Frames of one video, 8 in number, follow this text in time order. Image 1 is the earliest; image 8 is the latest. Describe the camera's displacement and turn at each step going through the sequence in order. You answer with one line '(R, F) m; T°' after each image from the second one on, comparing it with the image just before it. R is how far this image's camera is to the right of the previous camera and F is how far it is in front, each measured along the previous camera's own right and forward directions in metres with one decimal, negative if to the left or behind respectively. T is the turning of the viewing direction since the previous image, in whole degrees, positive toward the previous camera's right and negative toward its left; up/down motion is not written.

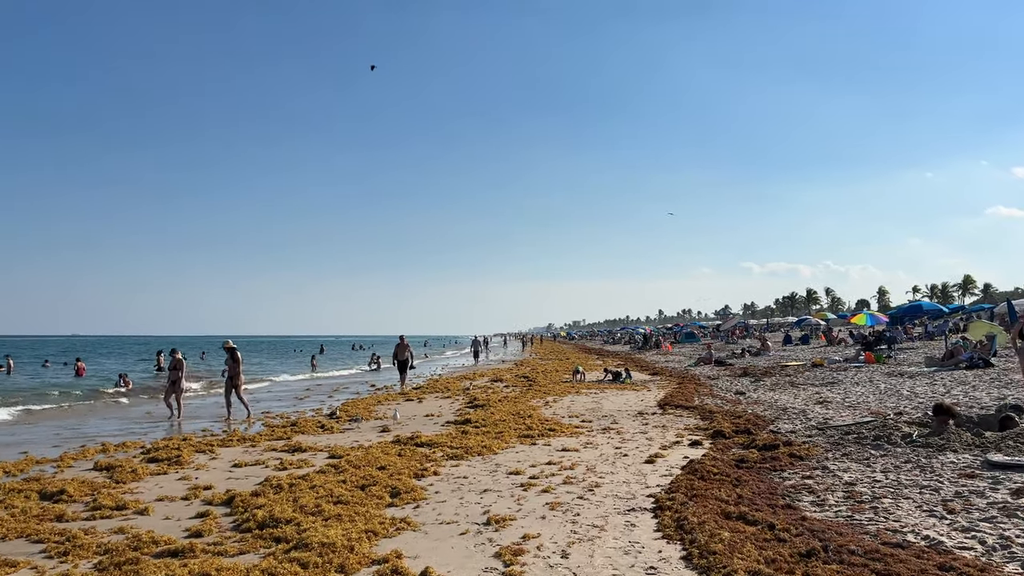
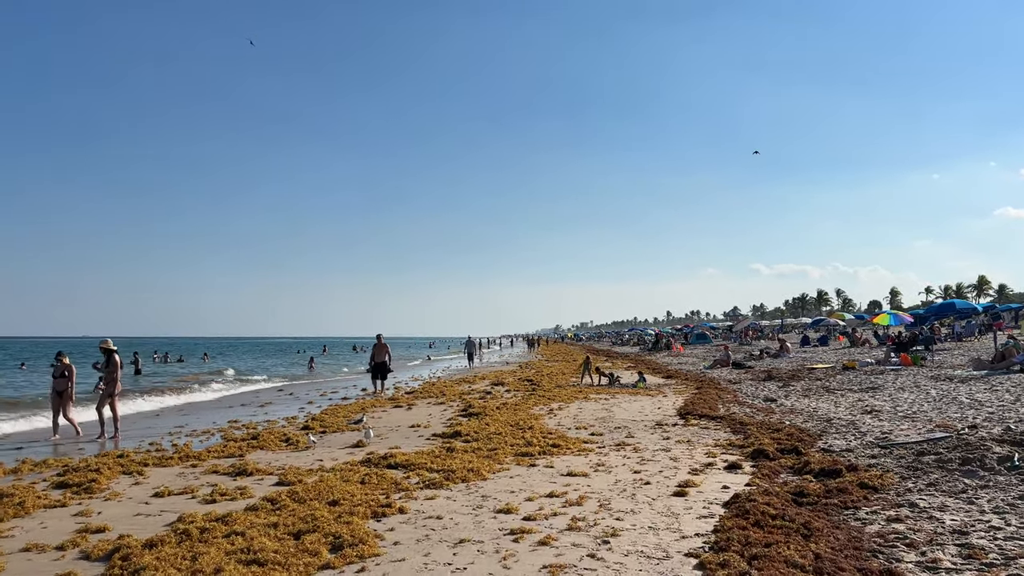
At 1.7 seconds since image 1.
(+0.3, +2.5) m; -1°
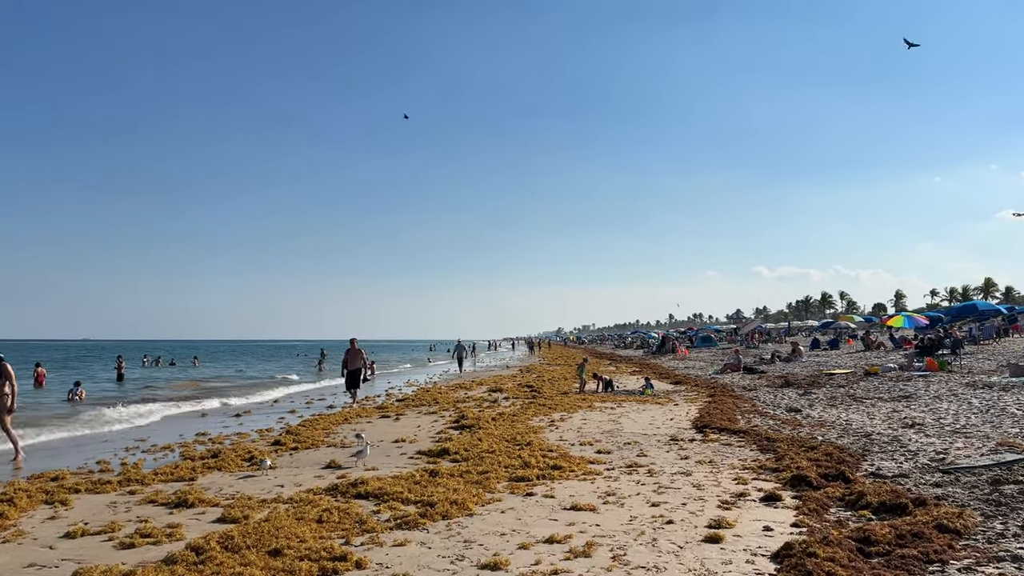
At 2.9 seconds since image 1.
(+0.1, +1.8) m; 0°
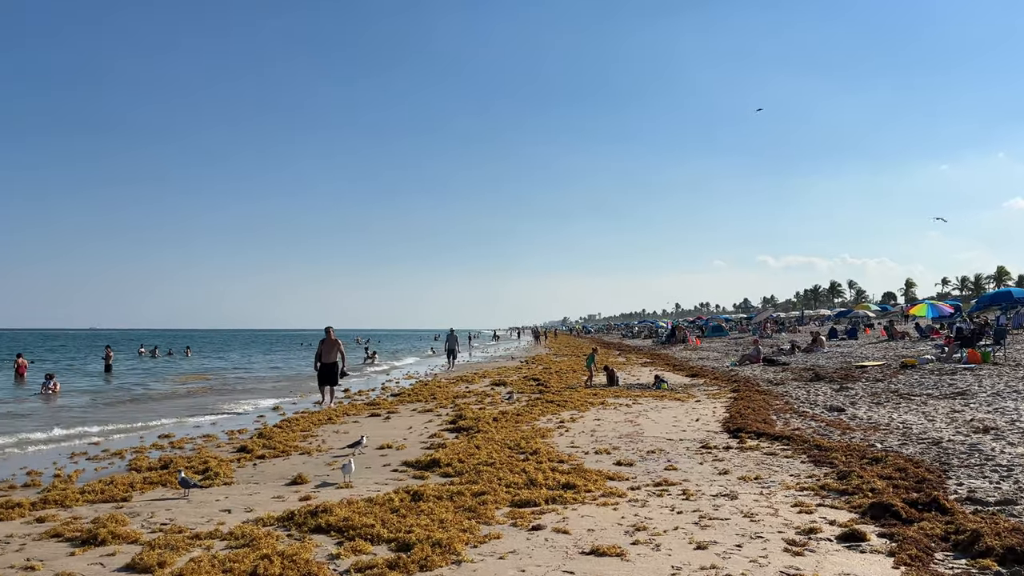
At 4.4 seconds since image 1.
(+0.1, +2.1) m; -1°
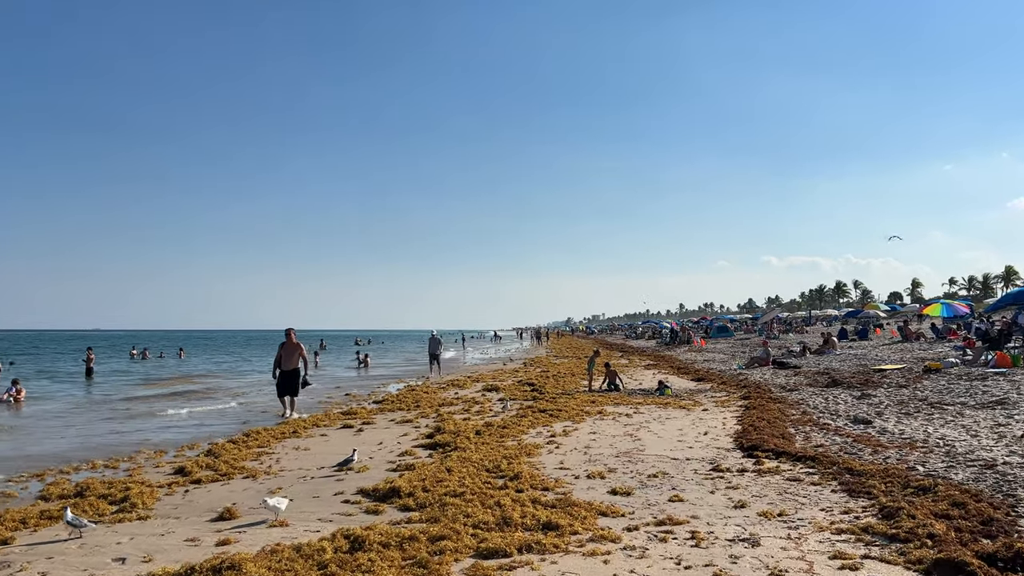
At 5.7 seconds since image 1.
(+0.4, +1.7) m; 0°
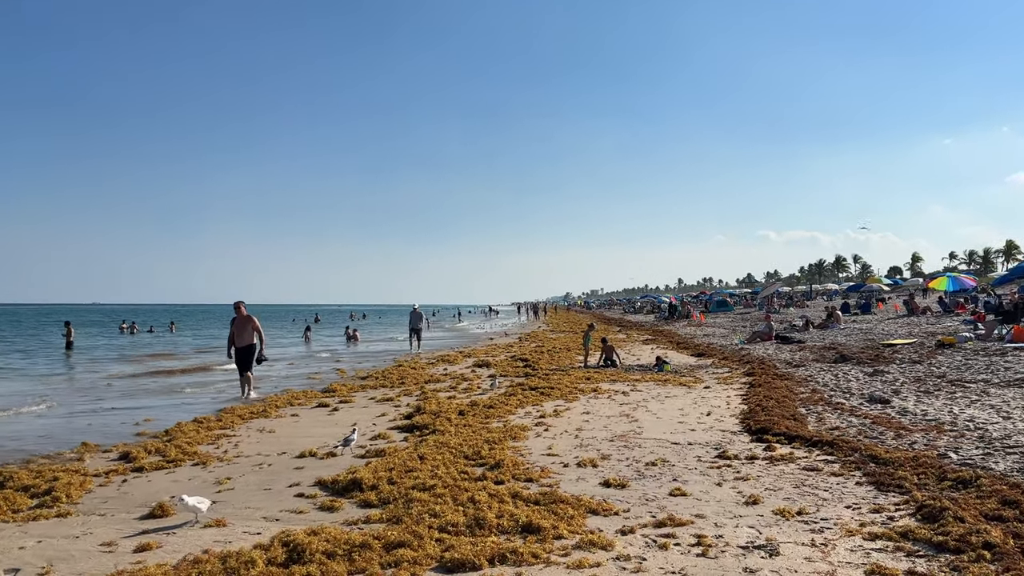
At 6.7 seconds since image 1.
(+0.3, +1.2) m; 0°
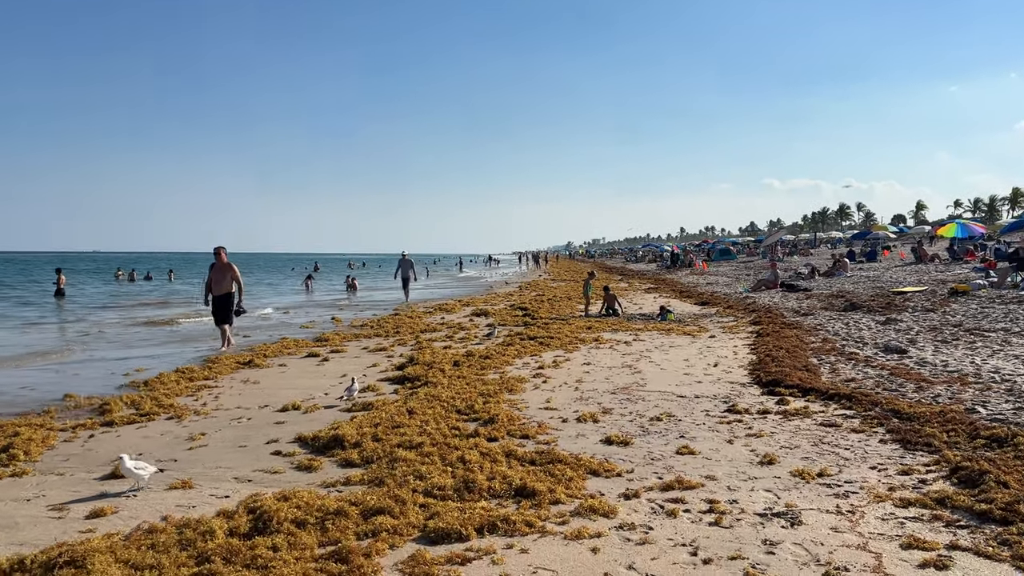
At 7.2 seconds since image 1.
(+0.1, +0.8) m; 0°
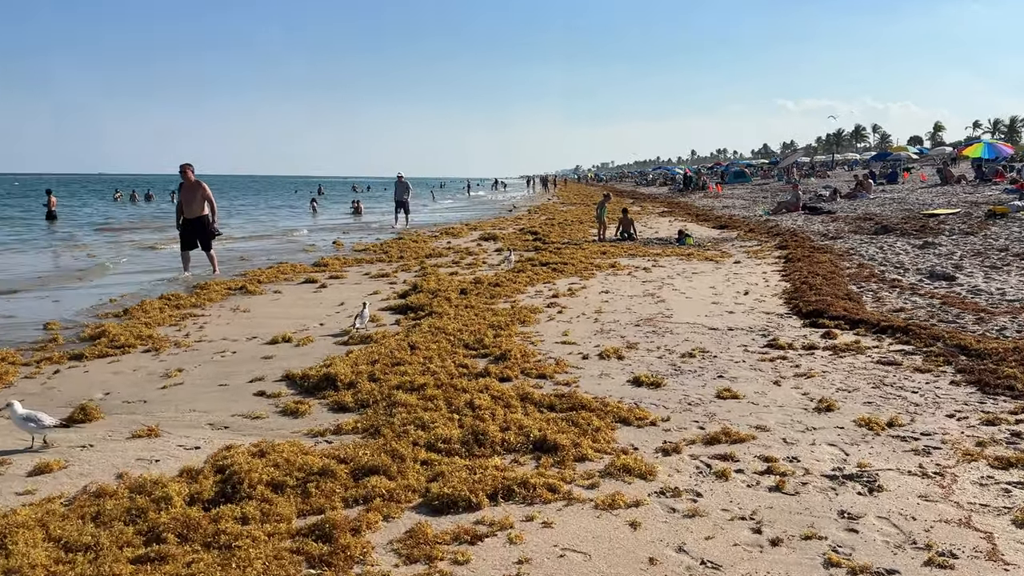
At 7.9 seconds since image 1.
(-0.1, +1.1) m; -1°
